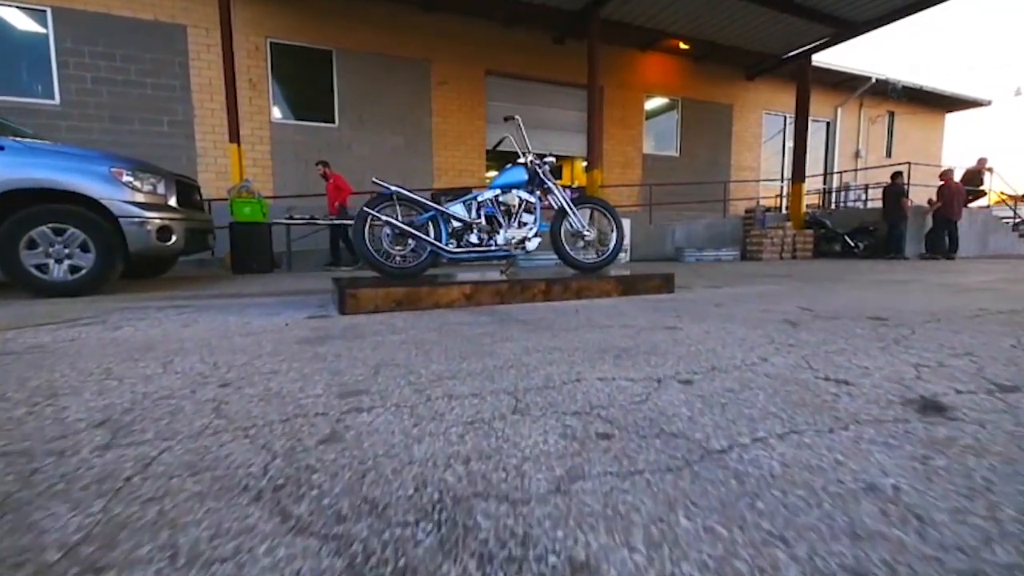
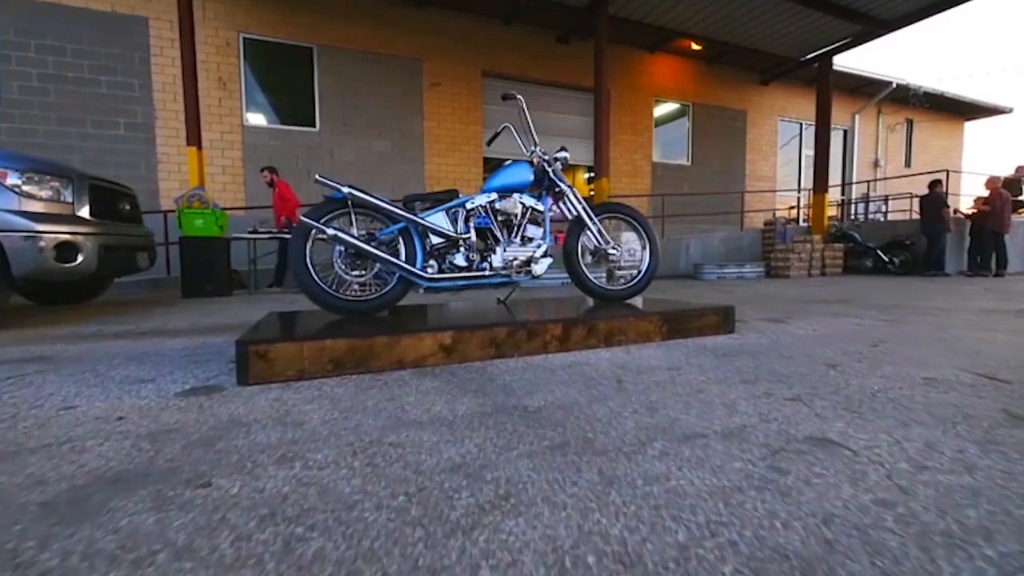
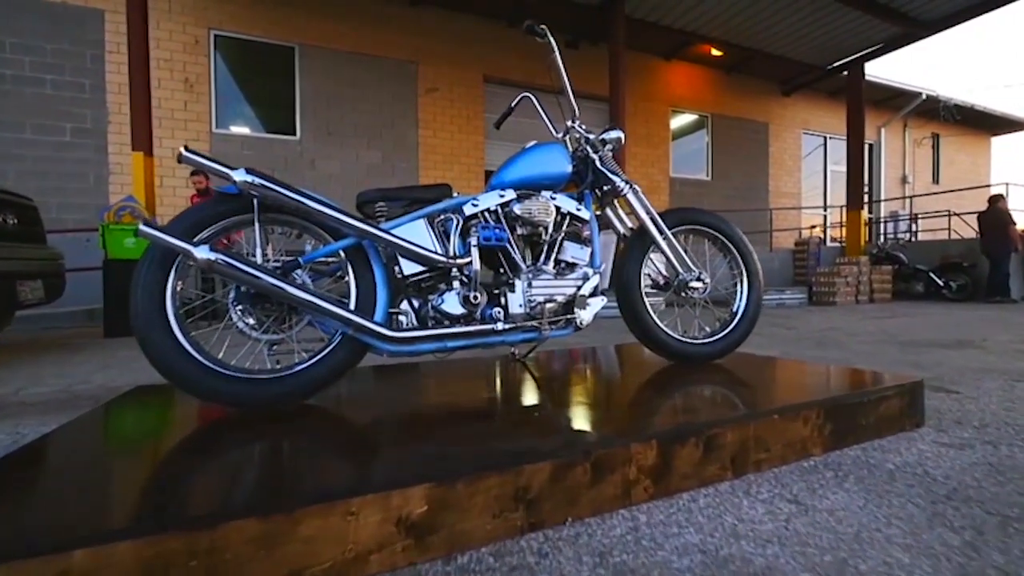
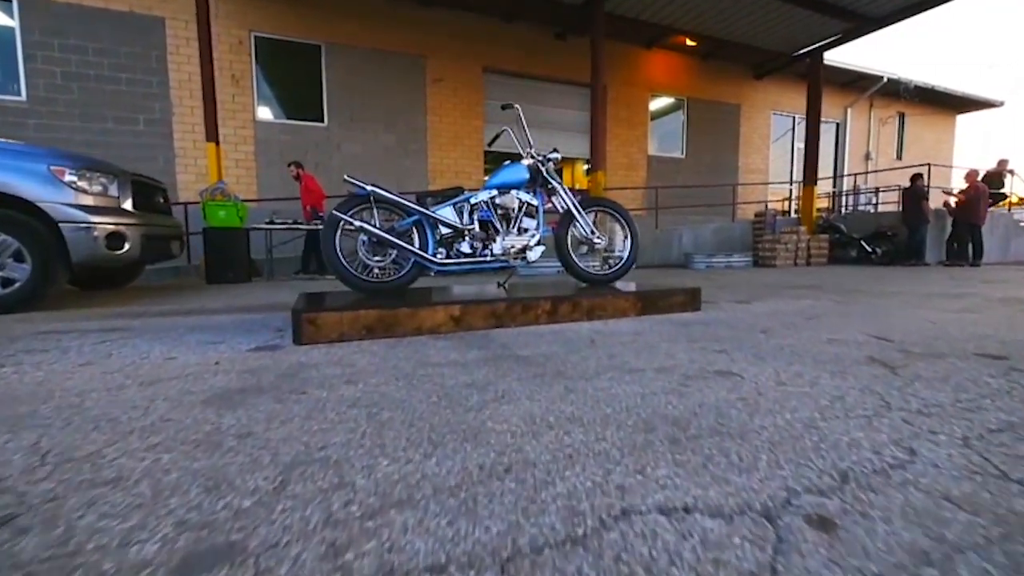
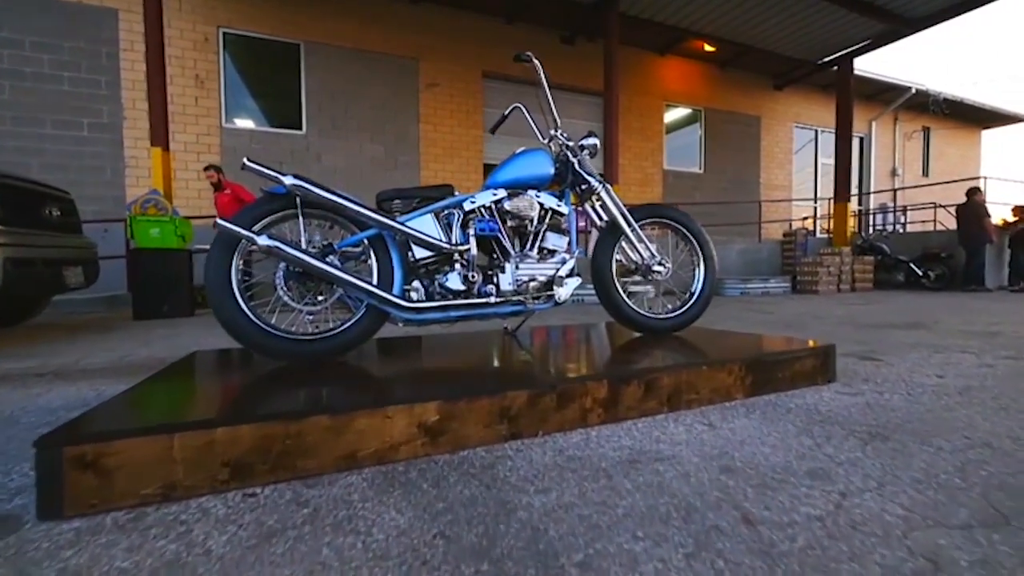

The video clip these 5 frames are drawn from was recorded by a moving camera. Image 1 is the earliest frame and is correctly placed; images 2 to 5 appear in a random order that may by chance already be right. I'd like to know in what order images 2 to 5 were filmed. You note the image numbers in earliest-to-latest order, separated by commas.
4, 2, 5, 3
